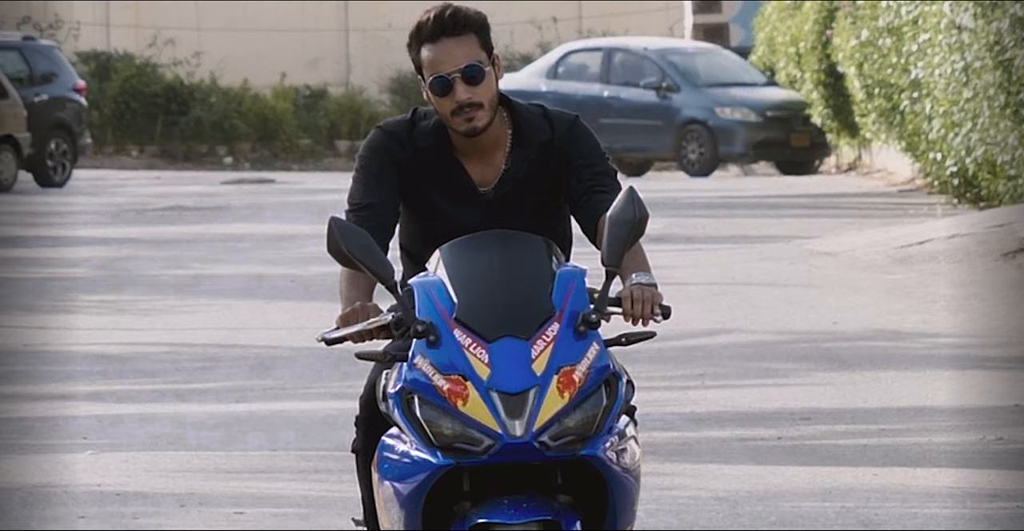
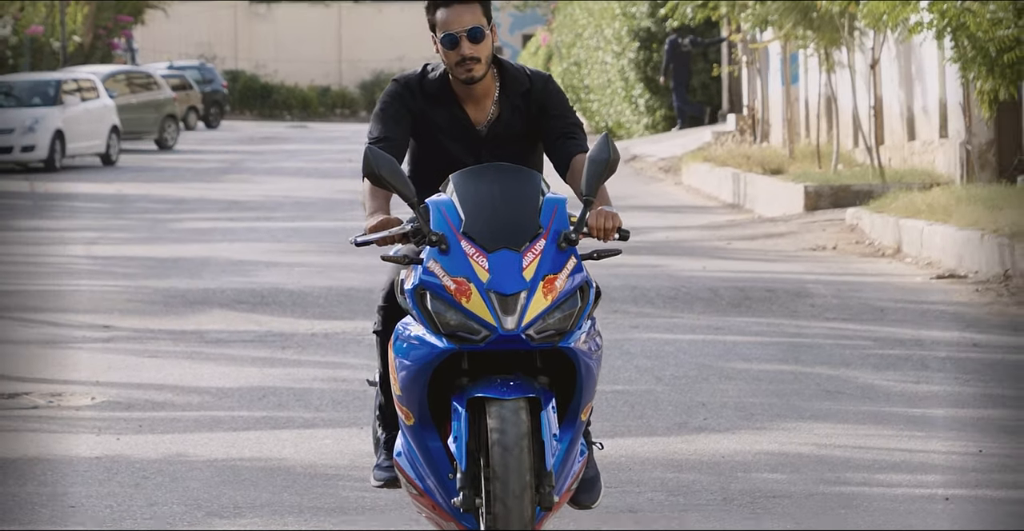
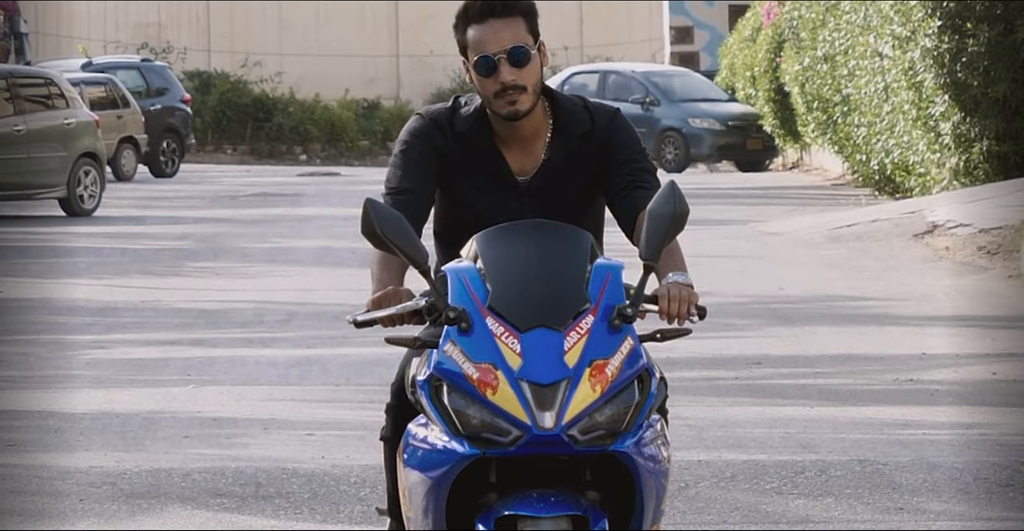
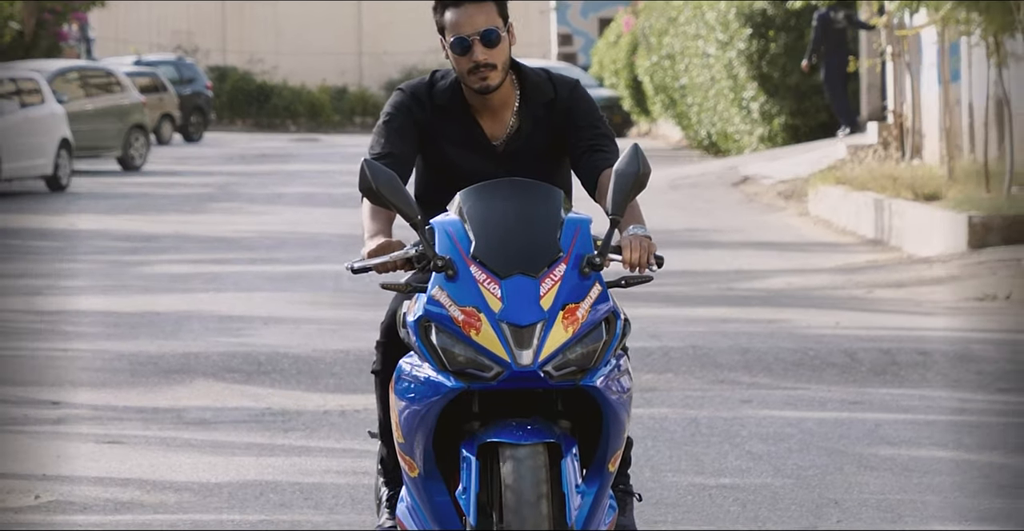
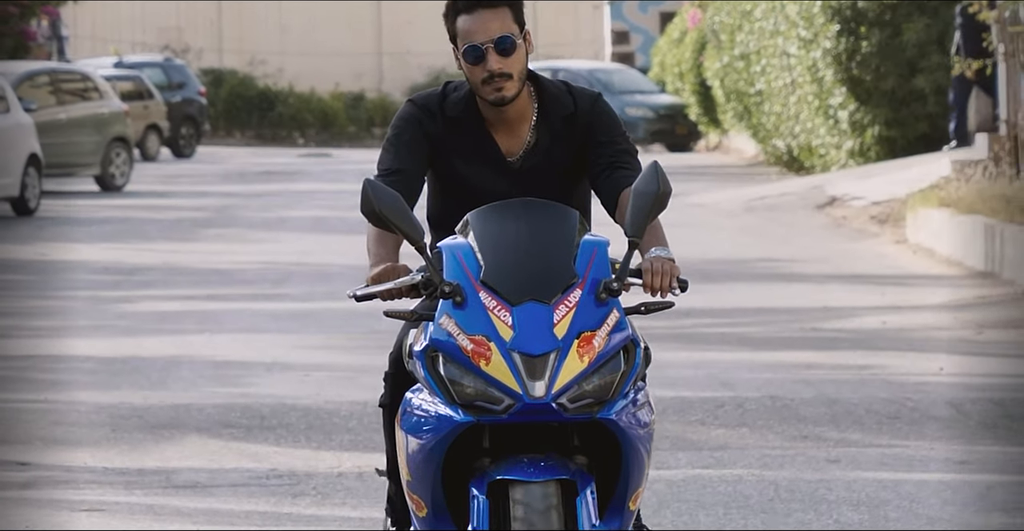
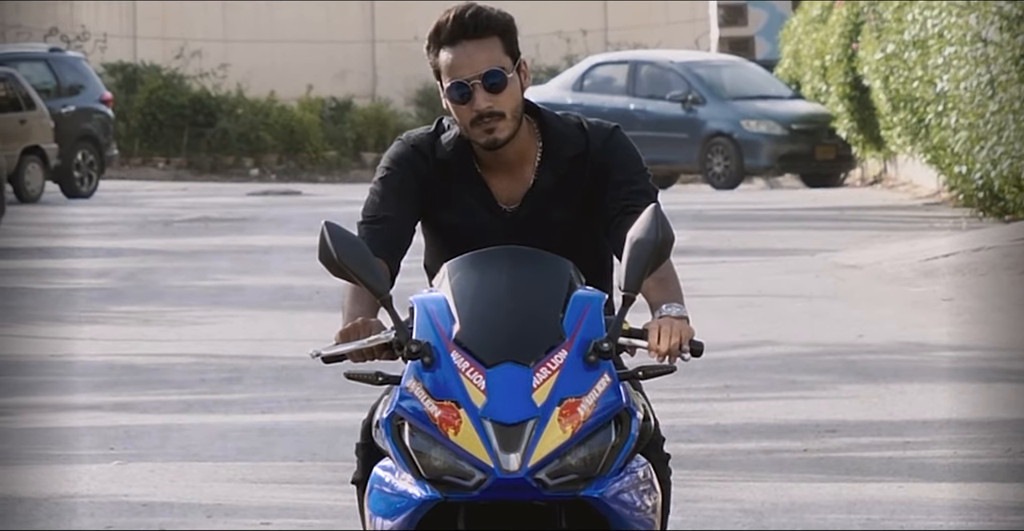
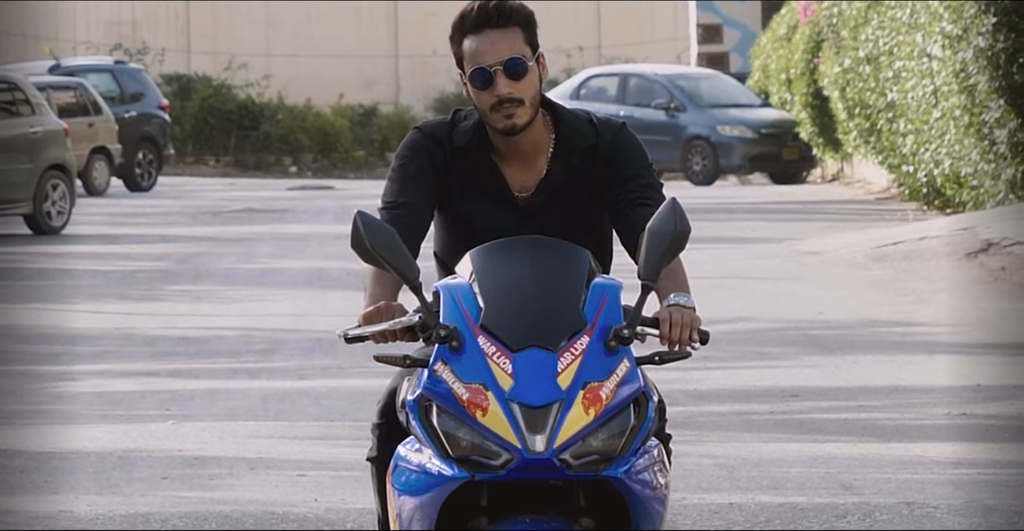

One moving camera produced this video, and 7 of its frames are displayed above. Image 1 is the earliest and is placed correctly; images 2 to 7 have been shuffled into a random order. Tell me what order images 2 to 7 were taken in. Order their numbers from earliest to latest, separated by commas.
6, 7, 3, 5, 4, 2
